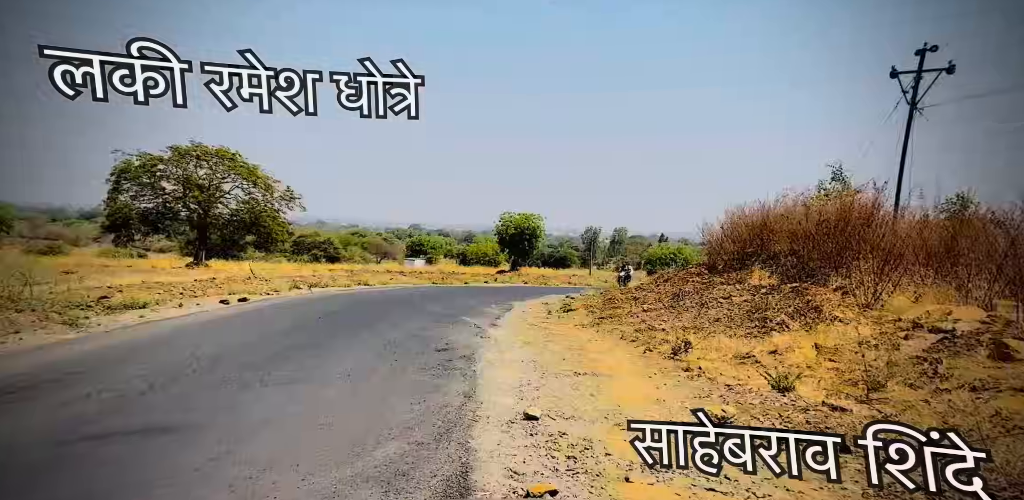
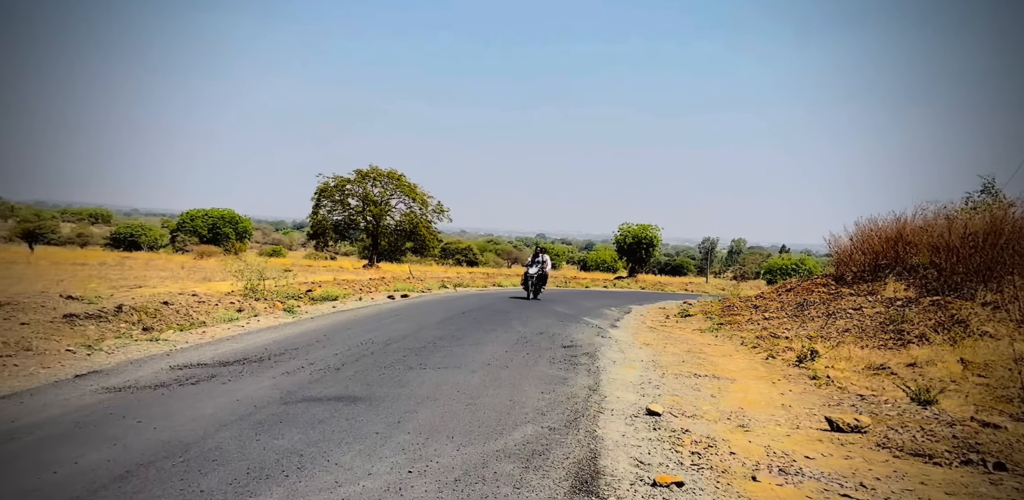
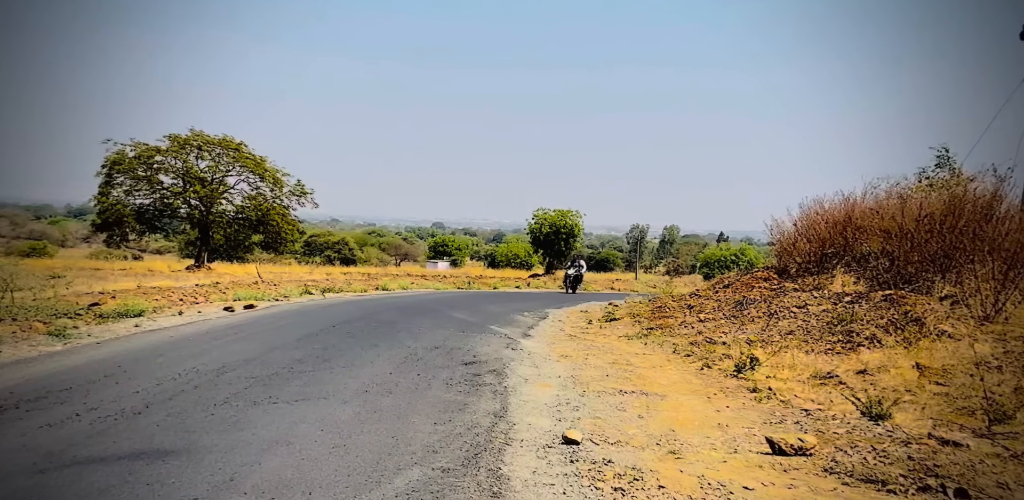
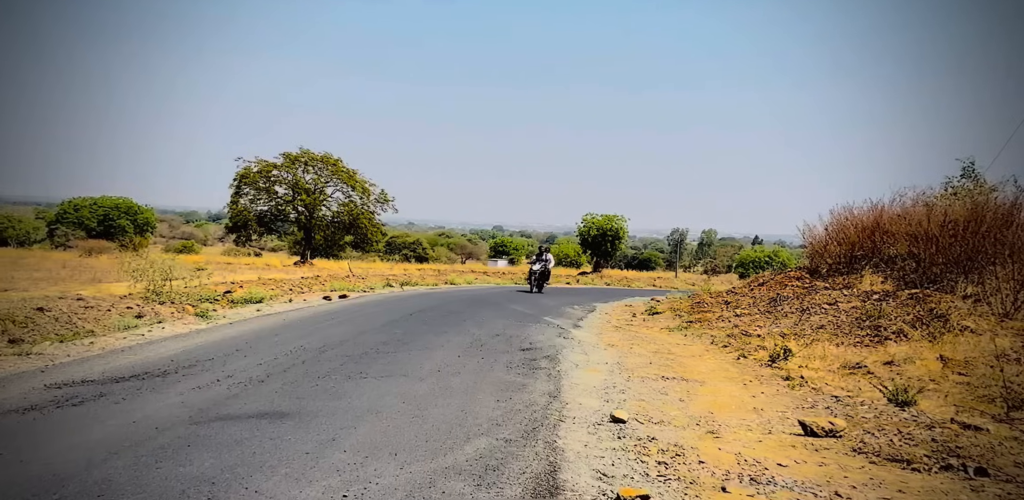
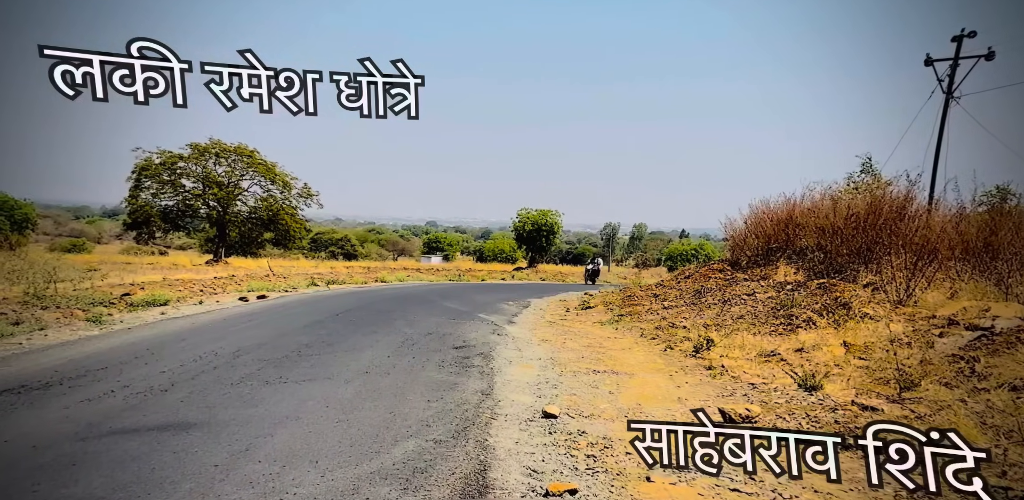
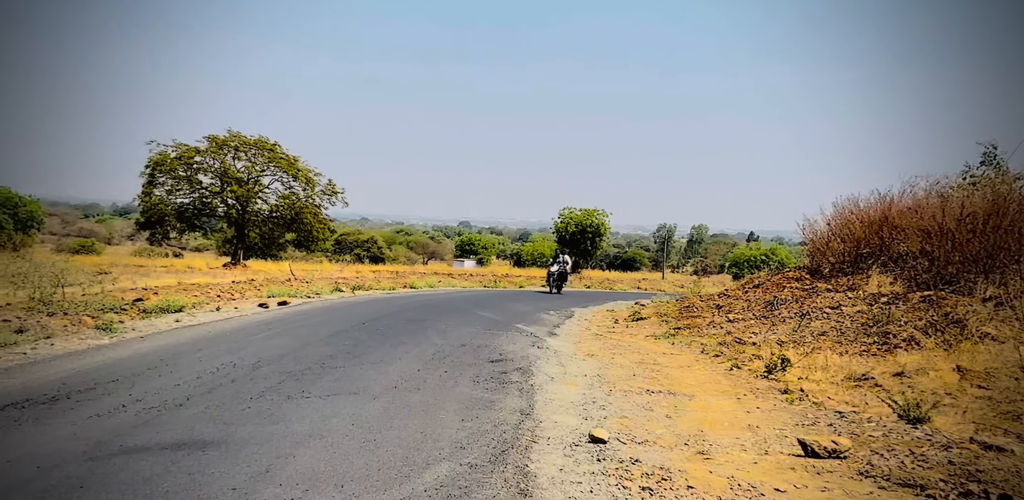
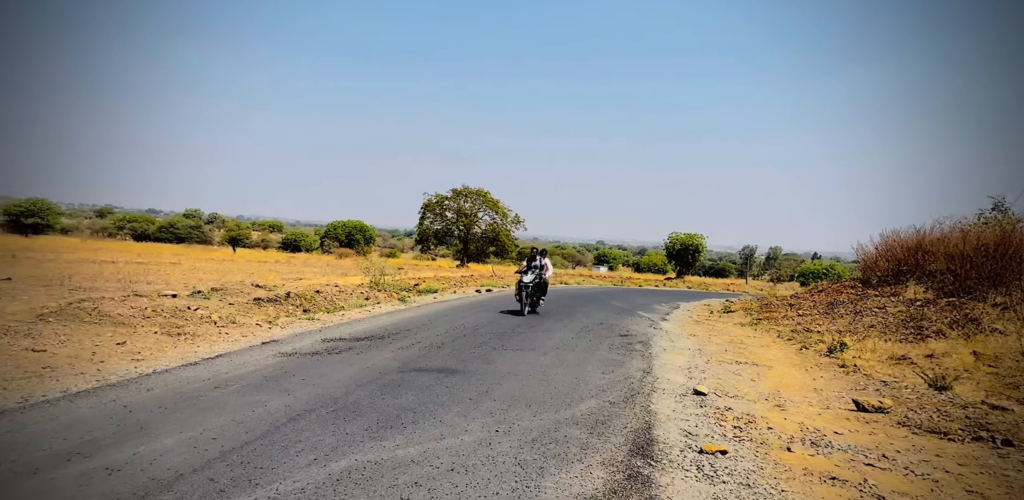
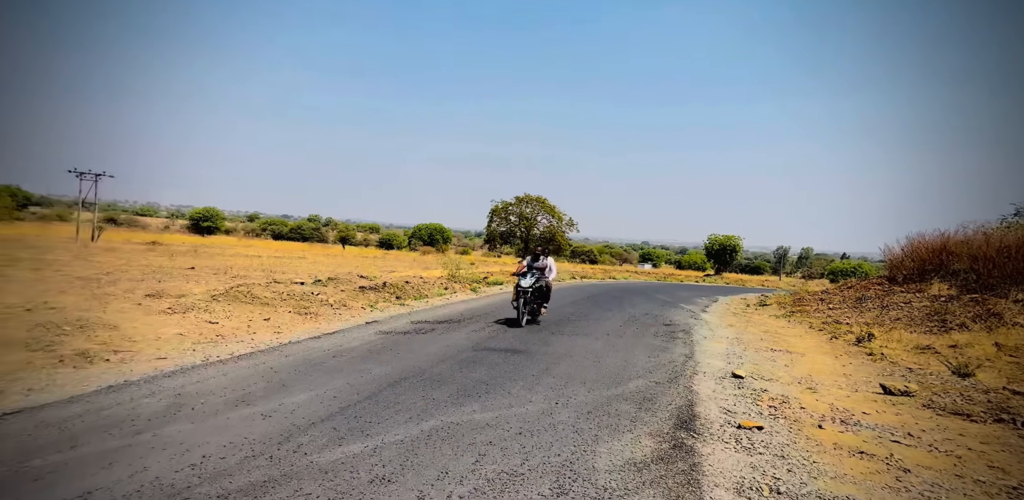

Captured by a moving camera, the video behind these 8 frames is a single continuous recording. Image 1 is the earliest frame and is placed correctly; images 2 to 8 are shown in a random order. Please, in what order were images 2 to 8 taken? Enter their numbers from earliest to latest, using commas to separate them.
5, 3, 6, 4, 2, 7, 8
